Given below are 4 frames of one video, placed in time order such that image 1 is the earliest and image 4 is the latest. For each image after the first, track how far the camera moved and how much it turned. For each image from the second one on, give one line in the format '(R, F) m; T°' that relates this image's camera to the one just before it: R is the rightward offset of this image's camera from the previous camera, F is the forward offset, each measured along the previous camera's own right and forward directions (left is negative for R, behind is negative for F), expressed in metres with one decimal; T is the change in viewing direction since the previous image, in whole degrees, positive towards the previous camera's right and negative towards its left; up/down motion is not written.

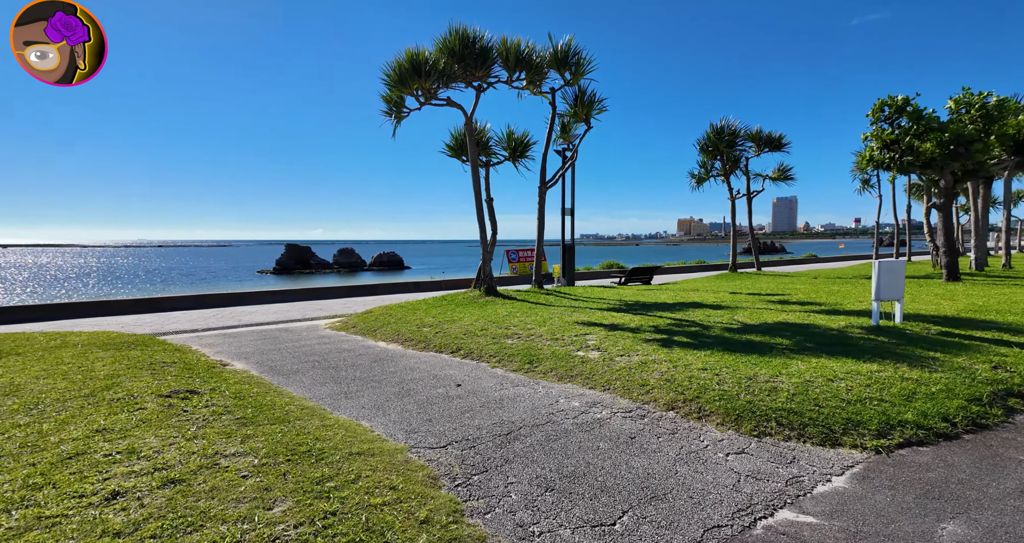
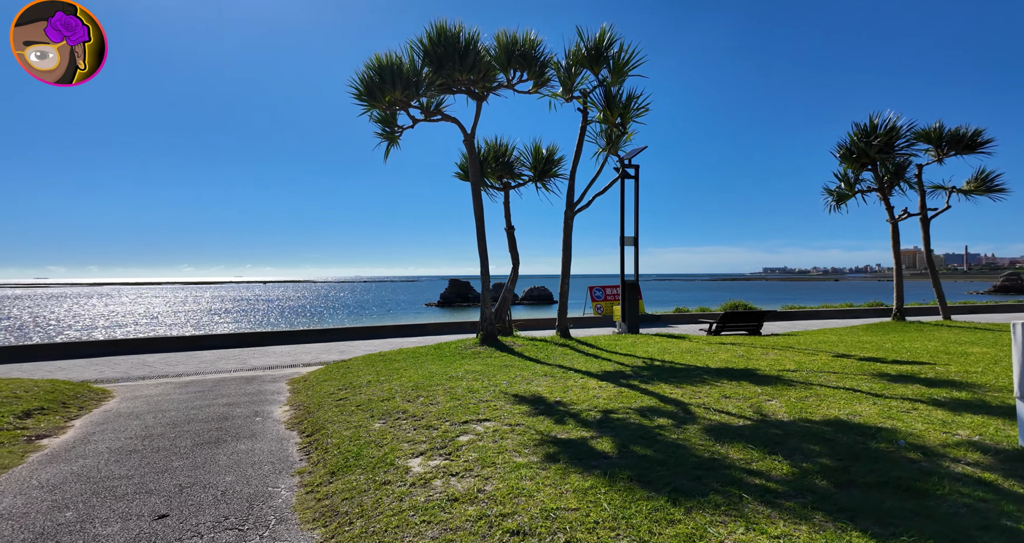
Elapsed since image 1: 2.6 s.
(+2.7, +2.5) m; -15°
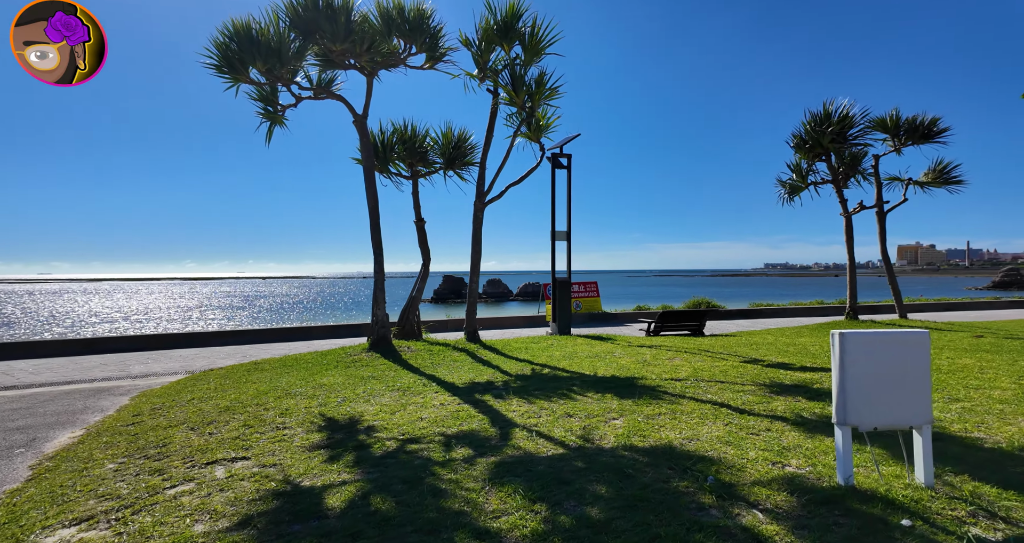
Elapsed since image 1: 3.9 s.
(+1.8, +0.7) m; +2°
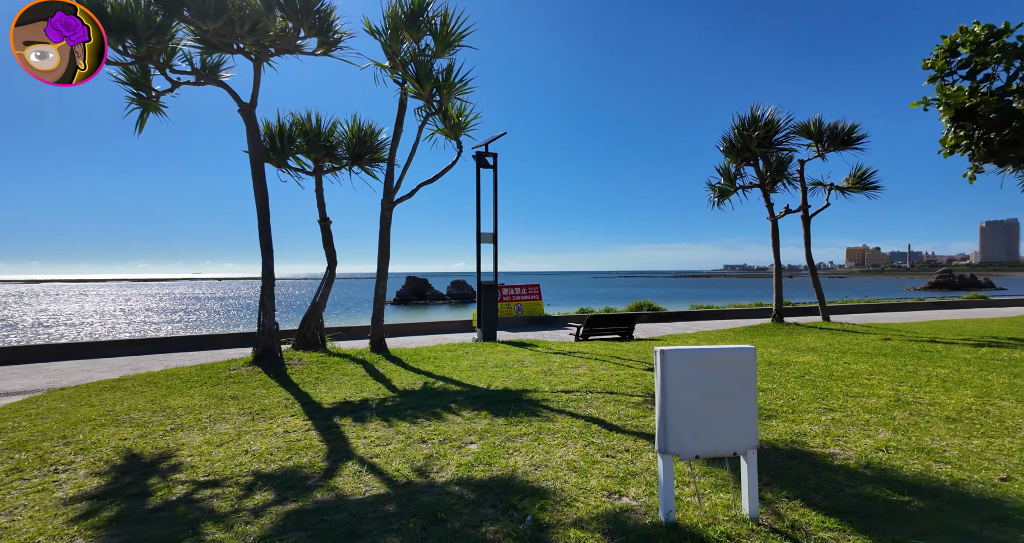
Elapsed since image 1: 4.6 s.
(+1.1, +0.4) m; +5°
